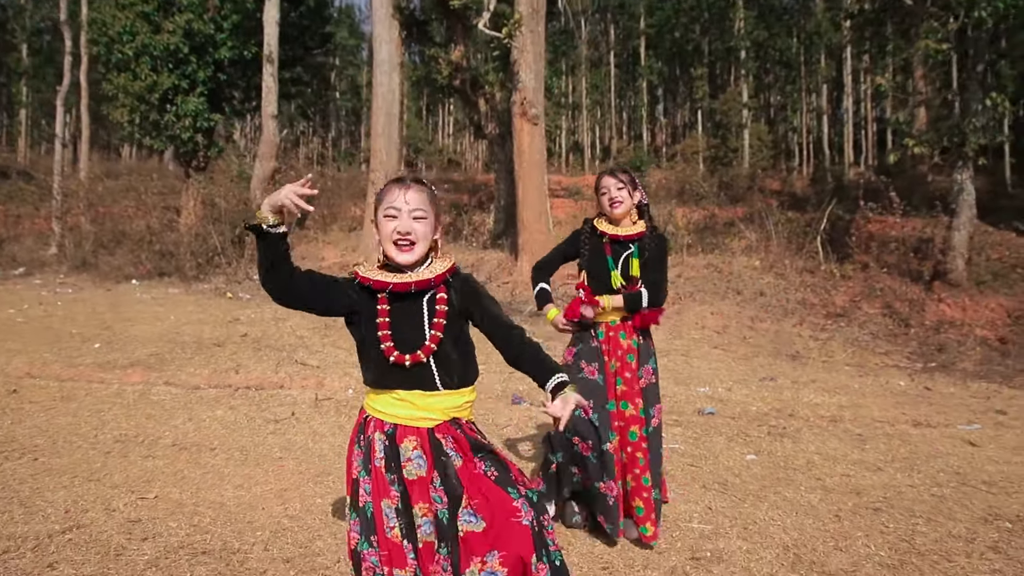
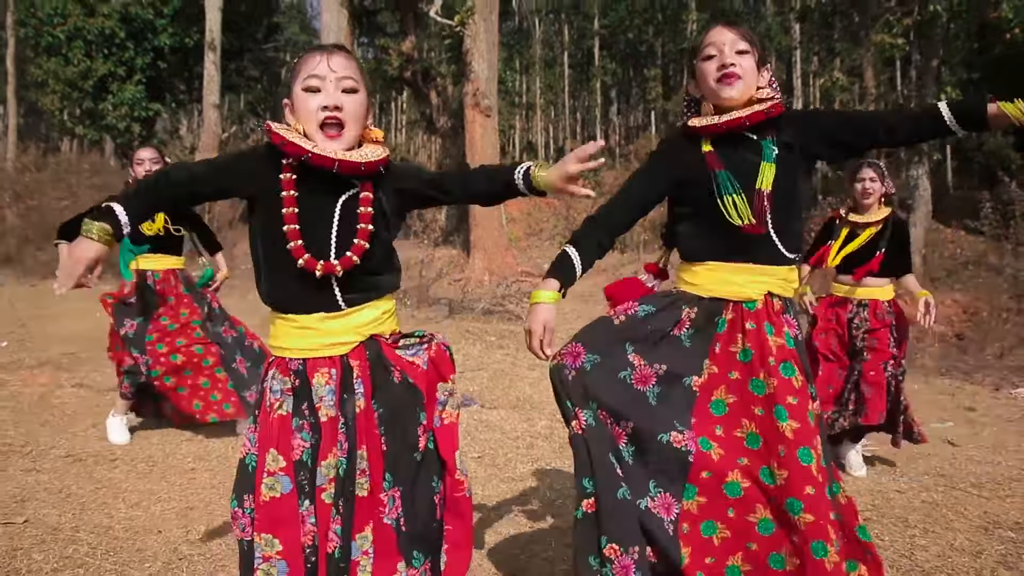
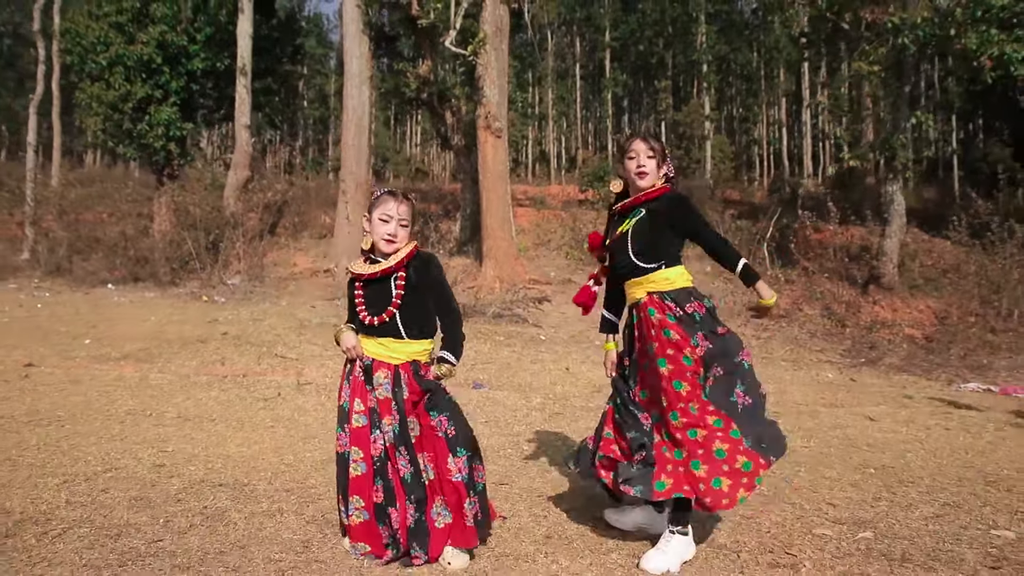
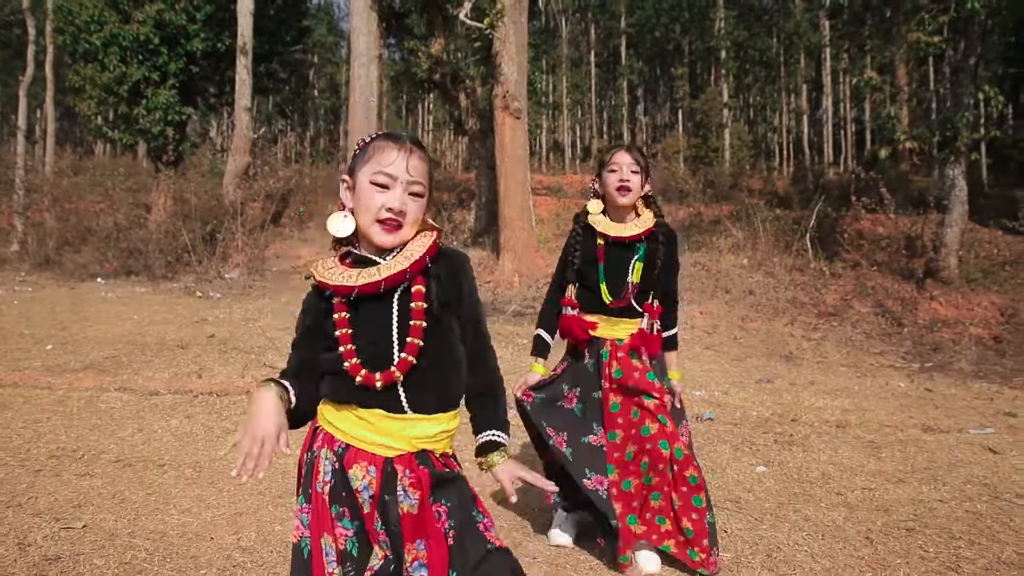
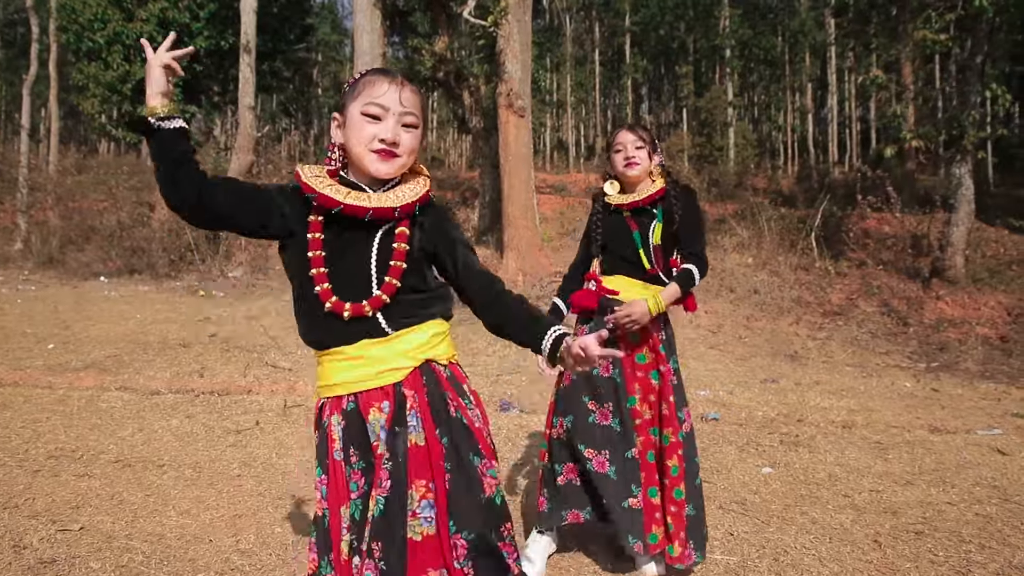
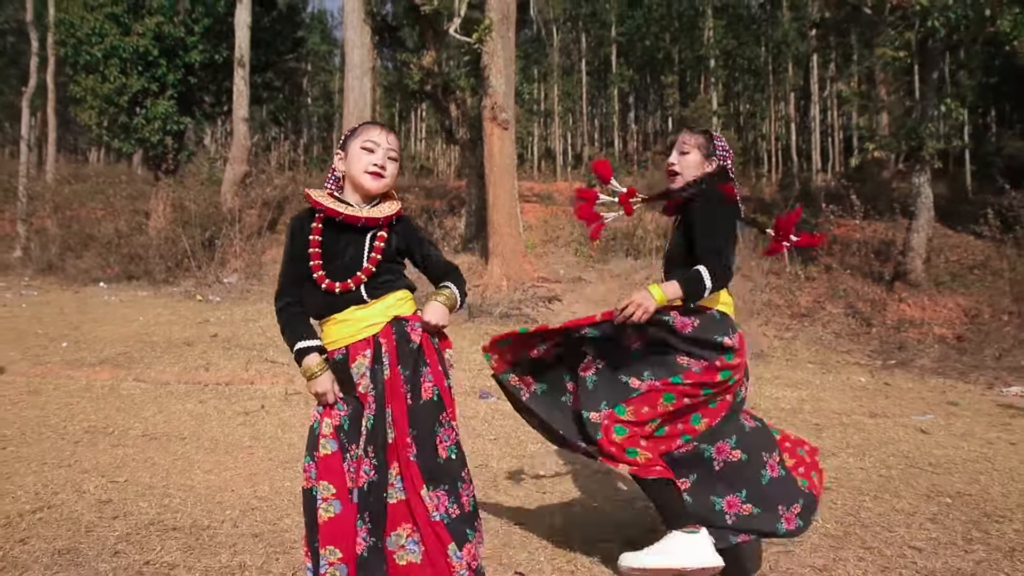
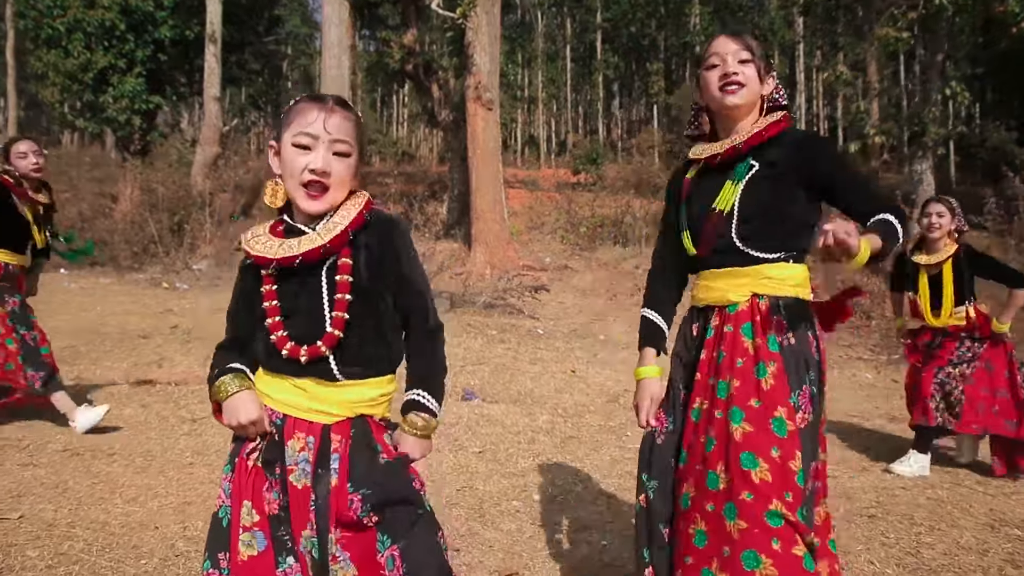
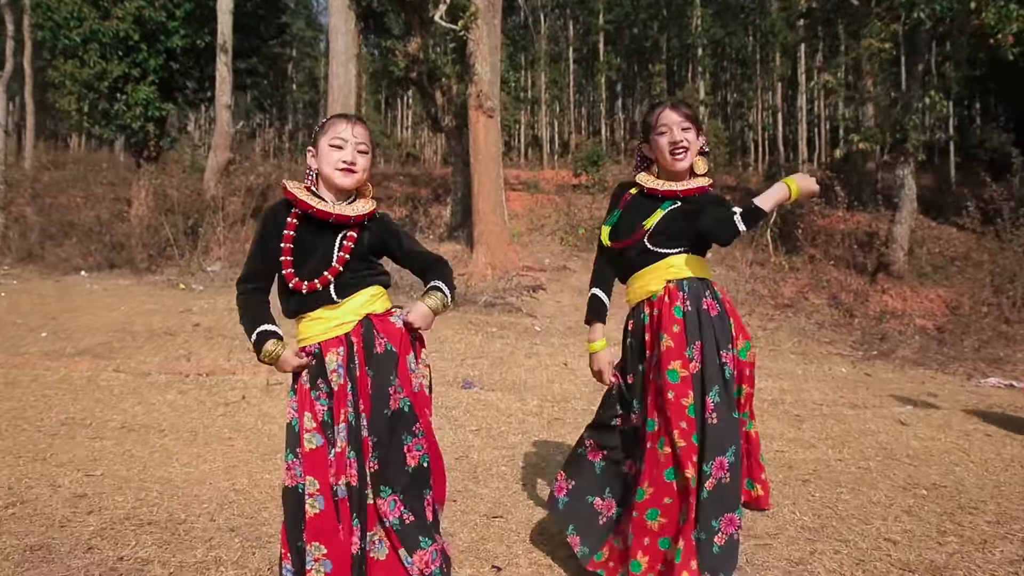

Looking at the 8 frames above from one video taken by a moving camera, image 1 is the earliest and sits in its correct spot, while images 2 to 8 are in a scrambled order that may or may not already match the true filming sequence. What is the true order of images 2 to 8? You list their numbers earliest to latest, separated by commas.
5, 4, 6, 3, 8, 7, 2
